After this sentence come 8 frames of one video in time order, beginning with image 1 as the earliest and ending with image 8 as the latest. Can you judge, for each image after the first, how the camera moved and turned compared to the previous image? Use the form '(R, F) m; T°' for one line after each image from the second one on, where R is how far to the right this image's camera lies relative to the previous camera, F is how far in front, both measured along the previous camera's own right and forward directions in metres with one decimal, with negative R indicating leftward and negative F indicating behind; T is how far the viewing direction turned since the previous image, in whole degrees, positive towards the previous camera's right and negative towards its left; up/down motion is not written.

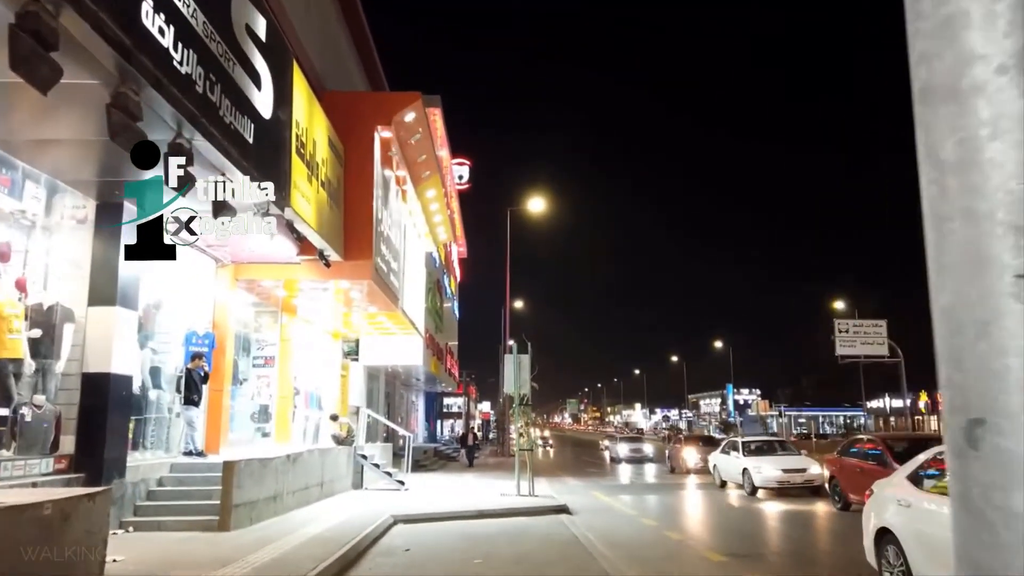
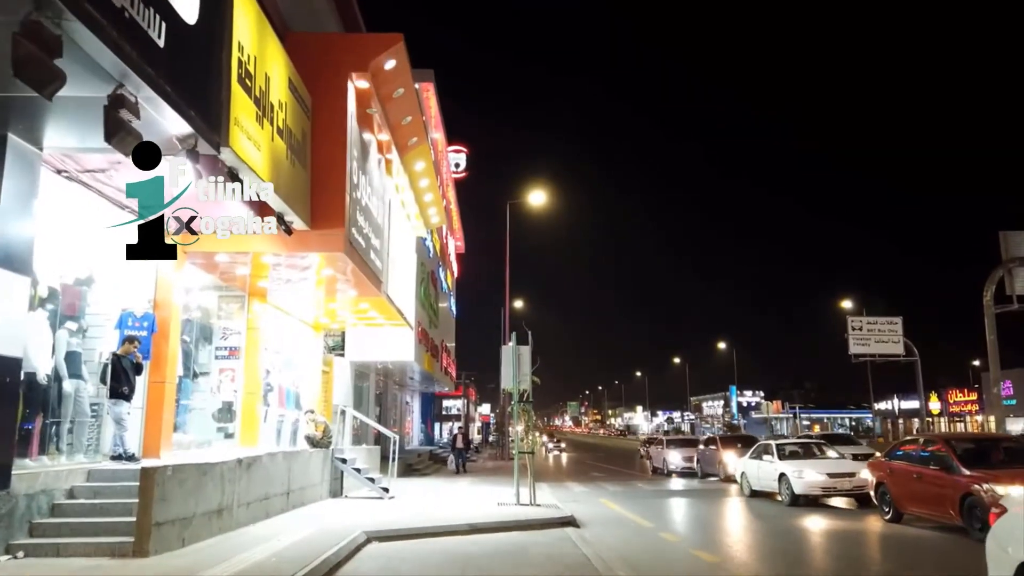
(0.0, +2.2) m; 0°
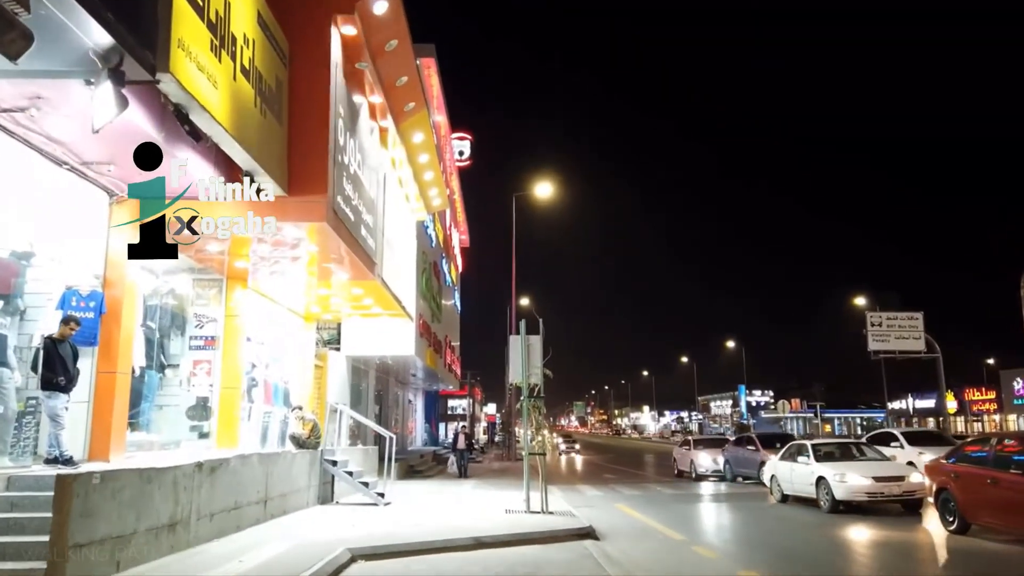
(-0.1, +1.8) m; 0°
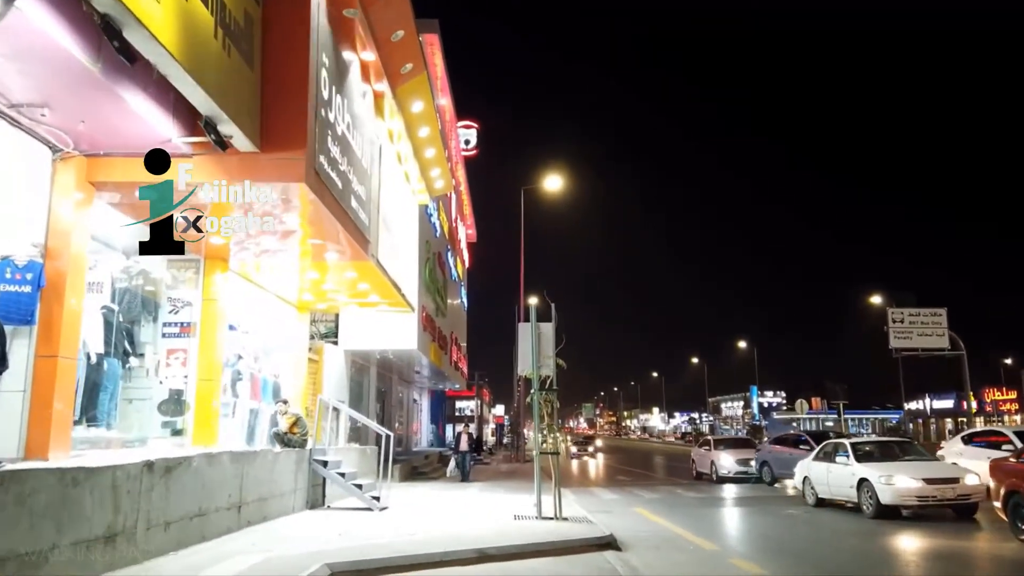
(0.0, +1.5) m; -1°
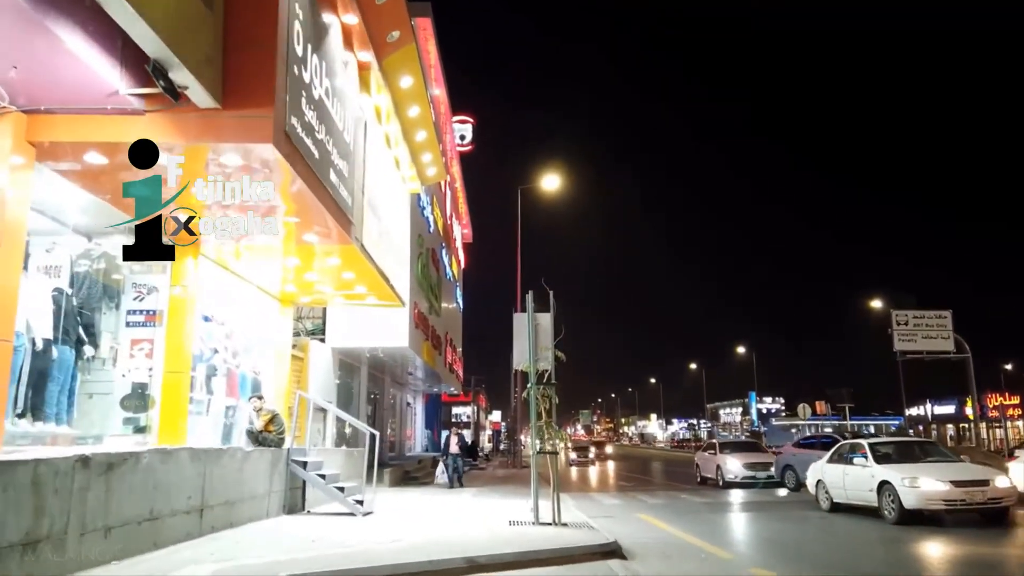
(0.0, +1.0) m; 0°
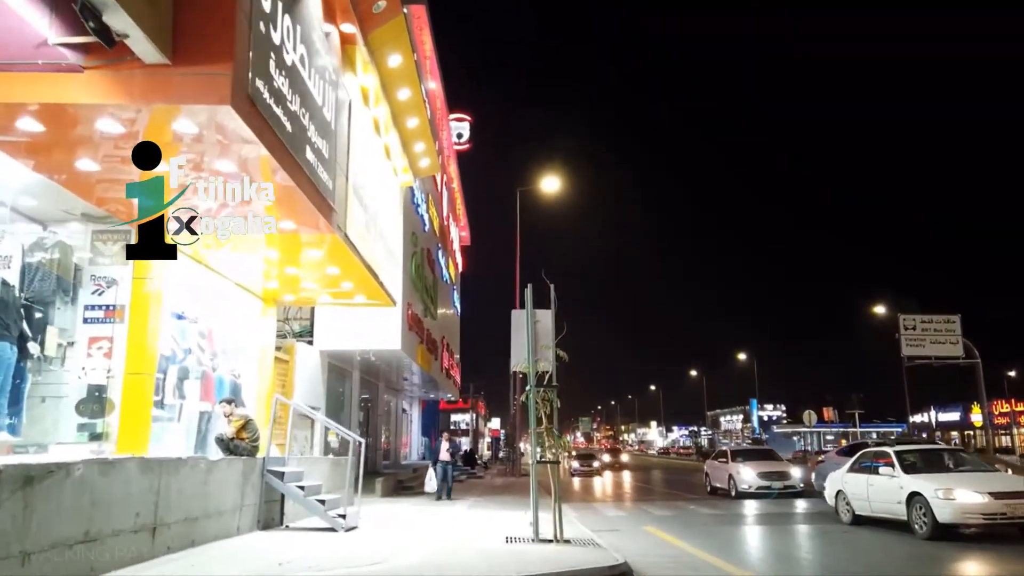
(0.0, +1.1) m; 0°
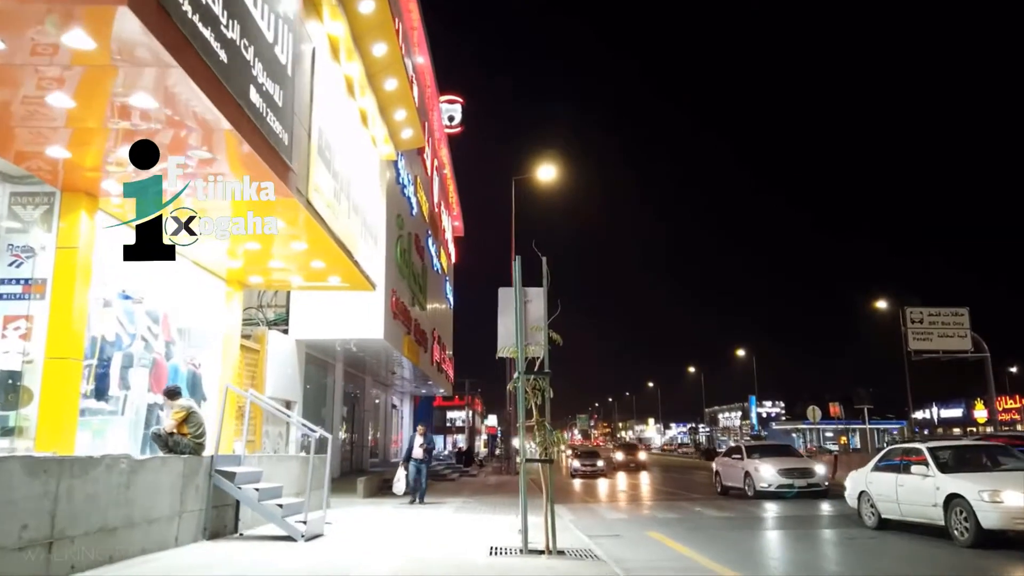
(+0.2, +1.5) m; 0°
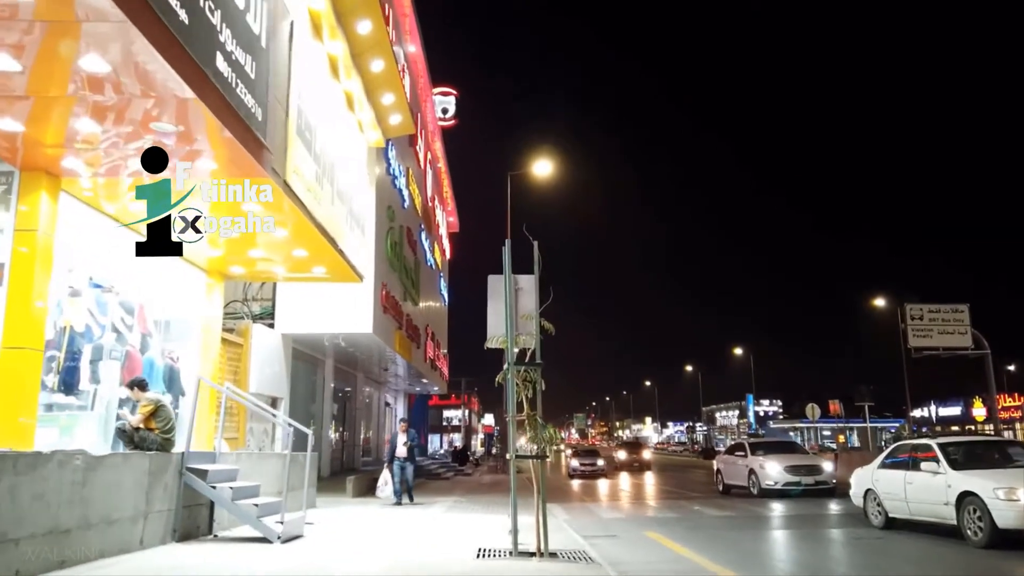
(+0.1, +0.6) m; 0°
